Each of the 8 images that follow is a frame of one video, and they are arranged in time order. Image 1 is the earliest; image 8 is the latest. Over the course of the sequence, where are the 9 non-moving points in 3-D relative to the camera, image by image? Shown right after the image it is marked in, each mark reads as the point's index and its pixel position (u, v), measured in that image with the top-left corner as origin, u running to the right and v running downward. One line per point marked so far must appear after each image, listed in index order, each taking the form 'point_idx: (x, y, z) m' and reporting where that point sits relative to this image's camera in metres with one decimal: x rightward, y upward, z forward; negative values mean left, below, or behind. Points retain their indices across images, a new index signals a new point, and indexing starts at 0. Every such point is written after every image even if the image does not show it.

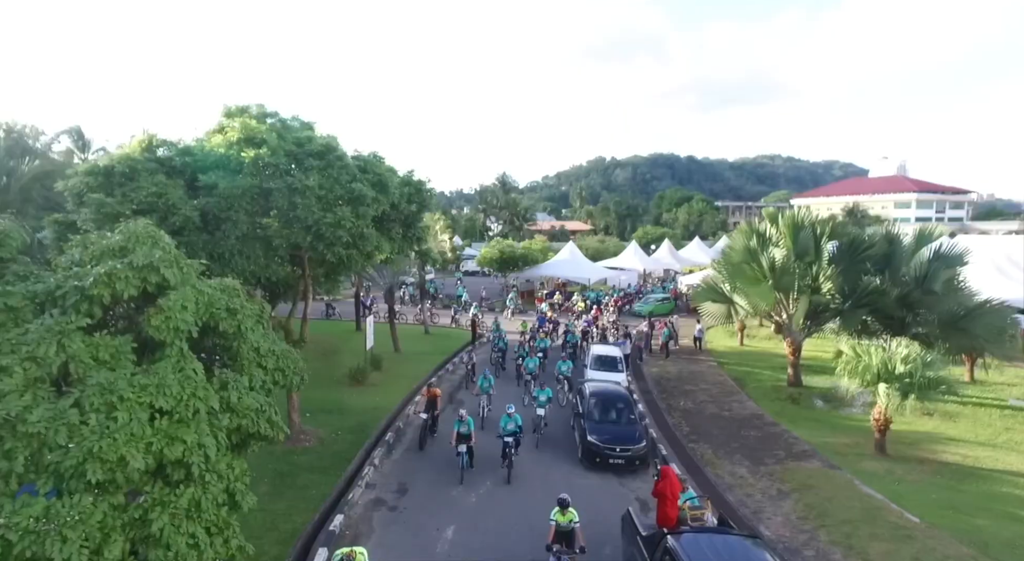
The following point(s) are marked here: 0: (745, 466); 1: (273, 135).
0: (+4.6, -3.6, +13.3) m
1: (-4.4, +2.7, +12.6) m
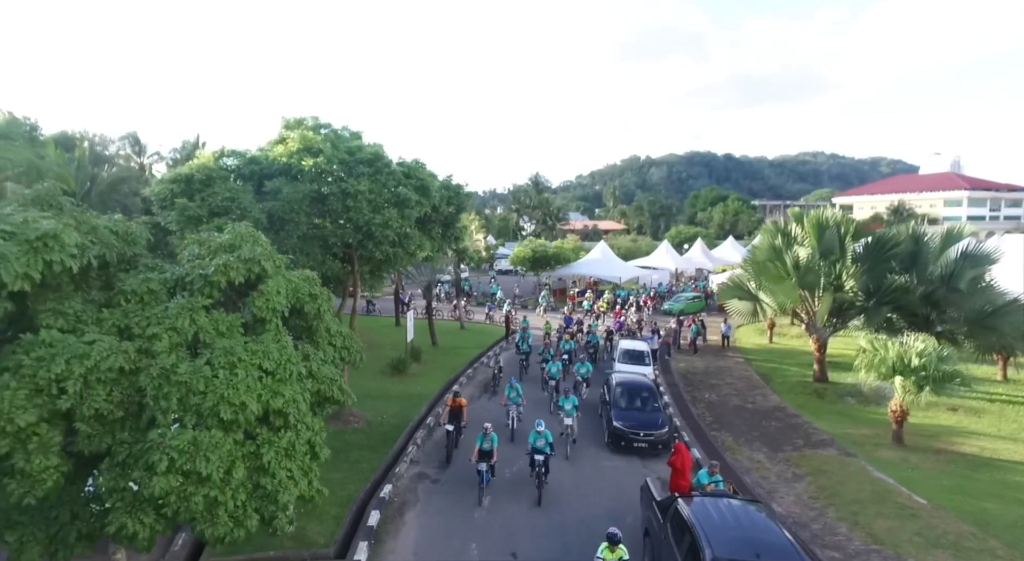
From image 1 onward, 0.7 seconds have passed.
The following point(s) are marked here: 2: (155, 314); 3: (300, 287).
0: (+5.2, -3.6, +14.1) m
1: (-3.8, +2.8, +13.9) m
2: (-3.0, -0.3, +5.8) m
3: (-2.2, -0.1, +6.9) m
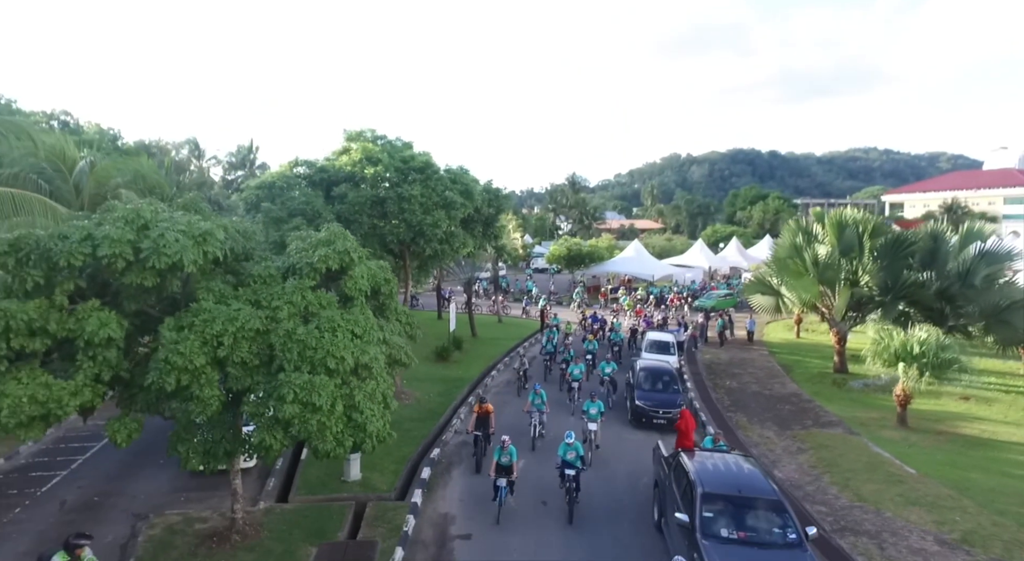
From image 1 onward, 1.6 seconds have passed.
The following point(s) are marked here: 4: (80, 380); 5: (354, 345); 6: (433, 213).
0: (+6.0, -3.4, +15.5) m
1: (-3.0, +3.0, +15.8) m
2: (-2.7, -0.1, +7.7) m
3: (-1.8, +0.1, +8.7) m
4: (-4.4, -1.0, +7.0) m
5: (-1.8, -0.7, +7.7) m
6: (-1.8, +1.6, +15.6) m
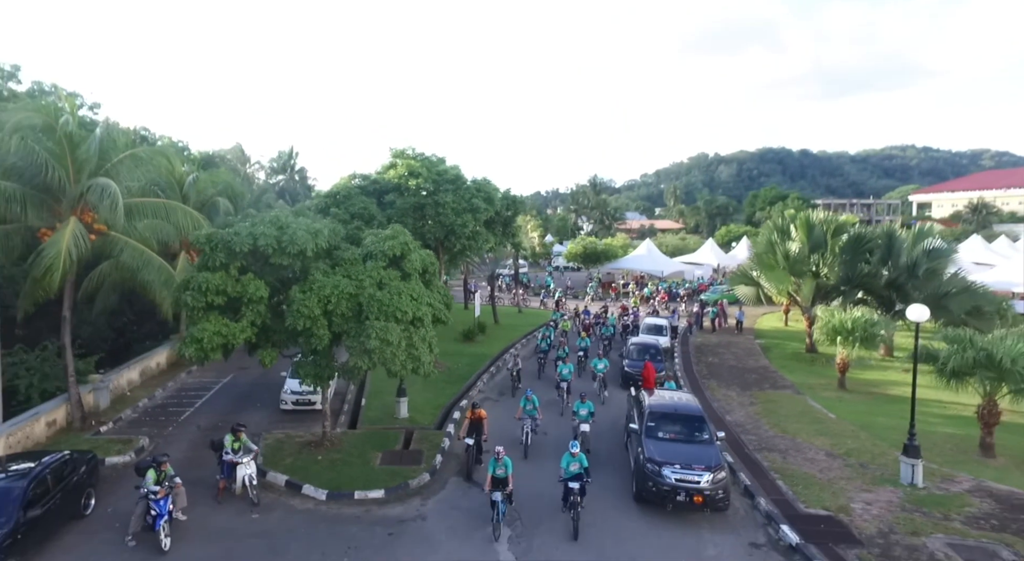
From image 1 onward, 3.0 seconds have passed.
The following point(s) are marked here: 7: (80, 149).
0: (+6.4, -3.1, +19.2) m
1: (-2.6, +3.3, +19.9) m
2: (-2.6, +0.2, +11.8) m
3: (-1.7, +0.4, +12.7) m
4: (-4.4, -0.7, +11.1) m
5: (-1.8, -0.4, +11.7) m
6: (-1.4, +1.9, +19.6) m
7: (-8.5, +2.6, +13.2) m
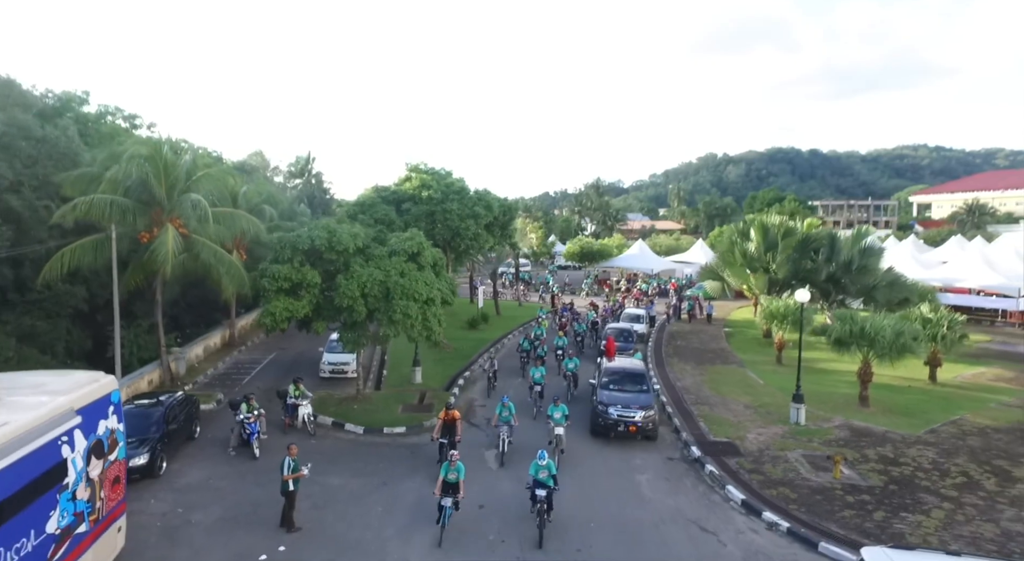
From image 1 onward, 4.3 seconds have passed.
0: (+6.2, -2.9, +23.2) m
1: (-2.7, +3.5, +23.9) m
2: (-2.9, +0.4, +15.8) m
3: (-1.9, +0.6, +16.8) m
4: (-4.7, -0.5, +15.2) m
5: (-2.0, -0.2, +15.8) m
6: (-1.6, +2.1, +23.6) m
7: (-8.7, +2.8, +17.3) m
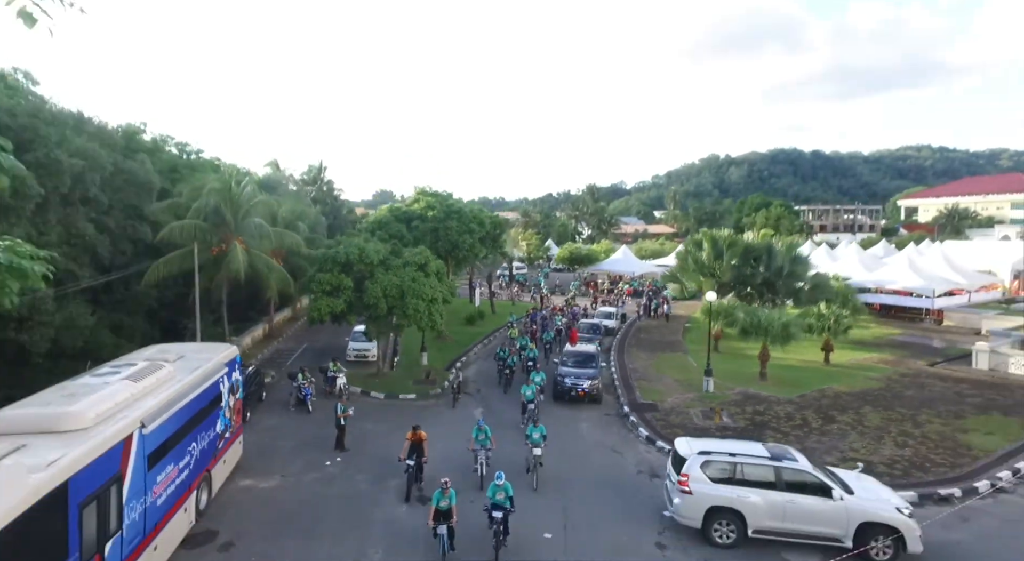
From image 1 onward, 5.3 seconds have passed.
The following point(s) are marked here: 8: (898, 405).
0: (+5.7, -3.1, +28.5) m
1: (-3.2, +3.3, +29.3) m
2: (-3.4, +0.3, +21.2) m
3: (-2.4, +0.5, +22.1) m
4: (-5.2, -0.6, +20.5) m
5: (-2.6, -0.3, +21.1) m
6: (-2.1, +1.9, +28.9) m
7: (-9.3, +2.7, +22.7) m
8: (+10.4, -3.4, +18.0) m
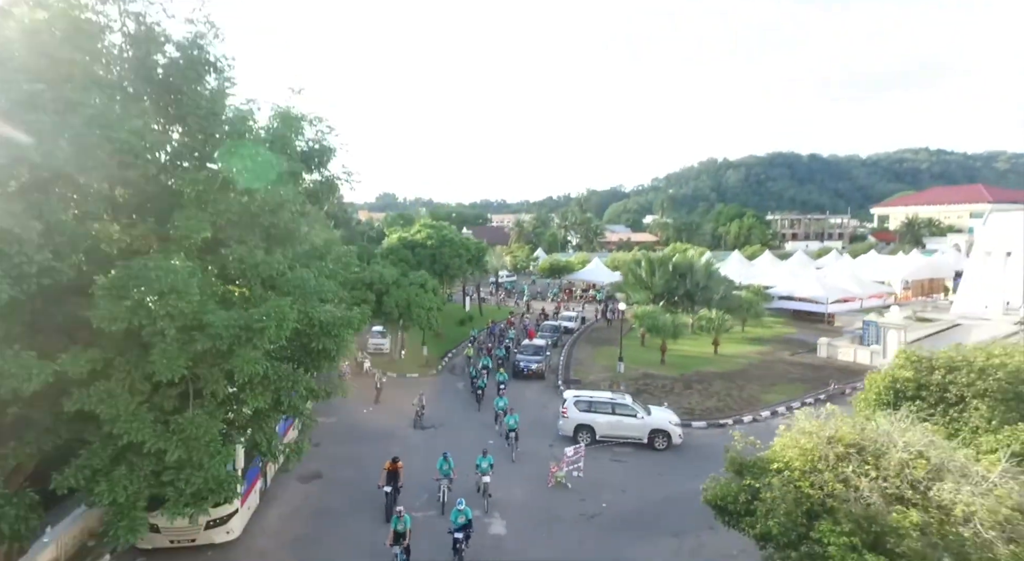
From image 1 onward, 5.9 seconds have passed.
0: (+4.5, -3.7, +37.6) m
1: (-4.4, +2.7, +38.4) m
2: (-4.6, -0.4, +30.3) m
3: (-3.6, -0.2, +31.2) m
4: (-6.4, -1.3, +29.7) m
5: (-3.8, -1.0, +30.2) m
6: (-3.3, +1.3, +38.1) m
7: (-10.5, +2.0, +31.8) m
8: (+9.2, -4.0, +27.1) m
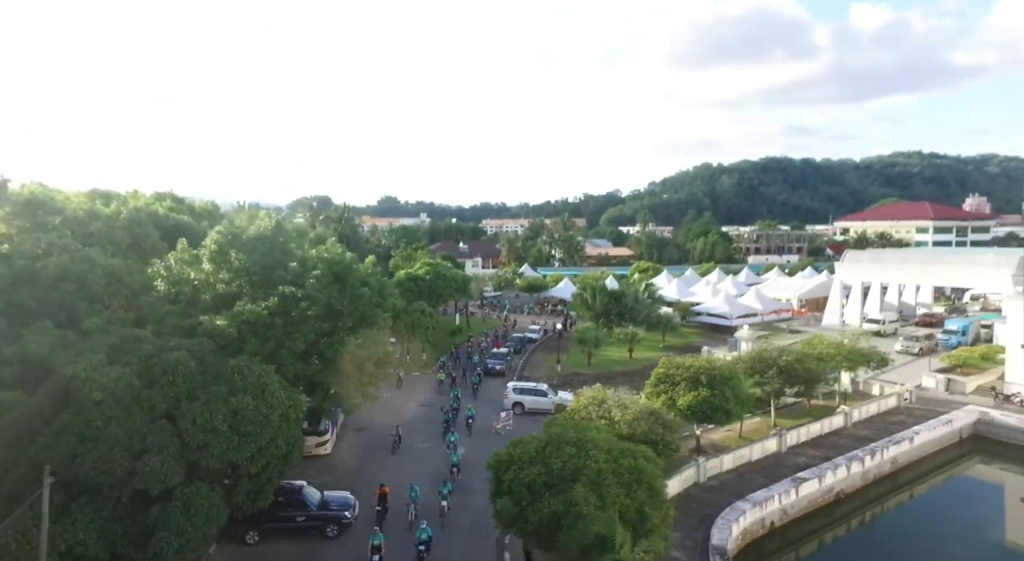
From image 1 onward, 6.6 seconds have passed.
0: (+2.7, -5.5, +50.9) m
1: (-6.2, +0.9, +51.7) m
2: (-6.4, -2.1, +43.6) m
3: (-5.4, -1.9, +44.5) m
4: (-8.2, -3.1, +42.9) m
5: (-5.5, -2.7, +43.5) m
6: (-5.1, -0.5, +51.3) m
7: (-12.2, +0.2, +45.1) m
8: (+7.5, -5.7, +40.4) m
